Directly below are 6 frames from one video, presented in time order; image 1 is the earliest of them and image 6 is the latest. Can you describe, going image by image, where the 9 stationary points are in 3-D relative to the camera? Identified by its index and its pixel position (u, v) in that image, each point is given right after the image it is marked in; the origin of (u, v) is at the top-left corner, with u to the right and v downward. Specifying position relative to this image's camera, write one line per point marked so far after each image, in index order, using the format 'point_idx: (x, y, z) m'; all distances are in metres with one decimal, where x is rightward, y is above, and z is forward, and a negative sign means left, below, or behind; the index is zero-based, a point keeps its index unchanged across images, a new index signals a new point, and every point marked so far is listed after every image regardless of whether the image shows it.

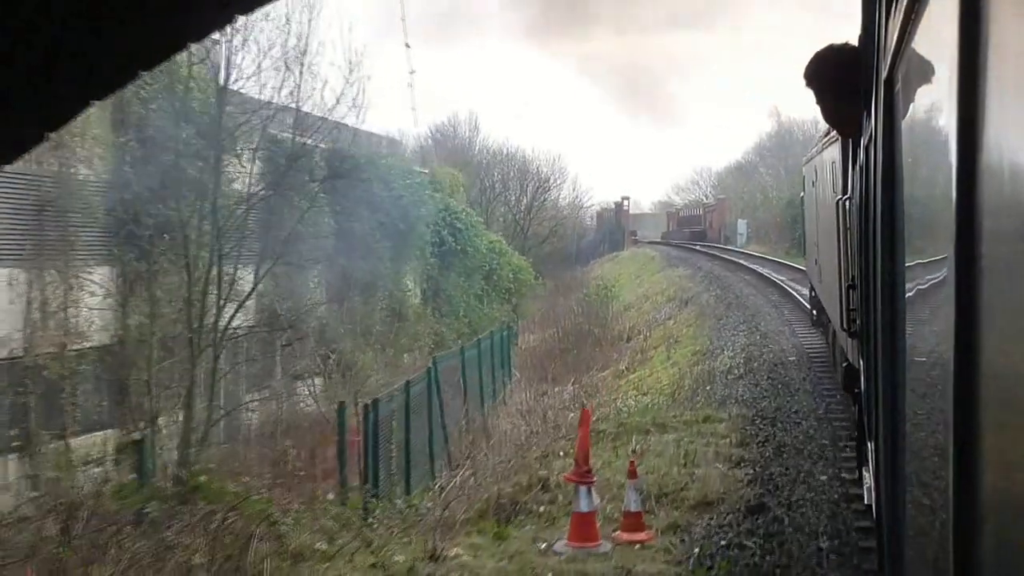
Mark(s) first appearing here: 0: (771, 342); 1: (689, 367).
0: (+1.9, -0.2, +13.6) m
1: (+1.2, -0.5, +12.5) m
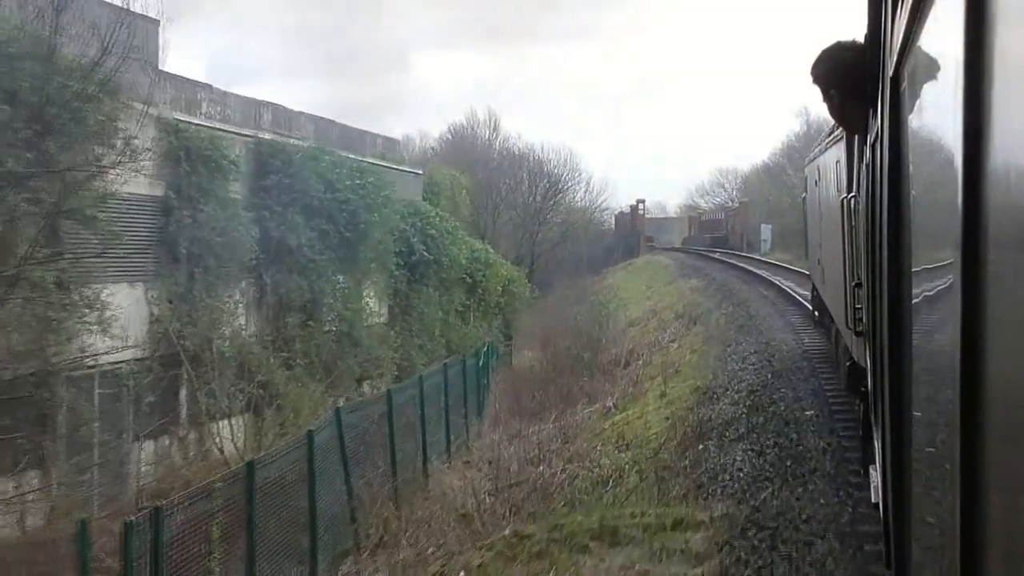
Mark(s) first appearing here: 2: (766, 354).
0: (+1.7, -0.3, +11.3) m
1: (+1.0, -0.6, +10.2) m
2: (+1.5, -0.4, +10.4) m
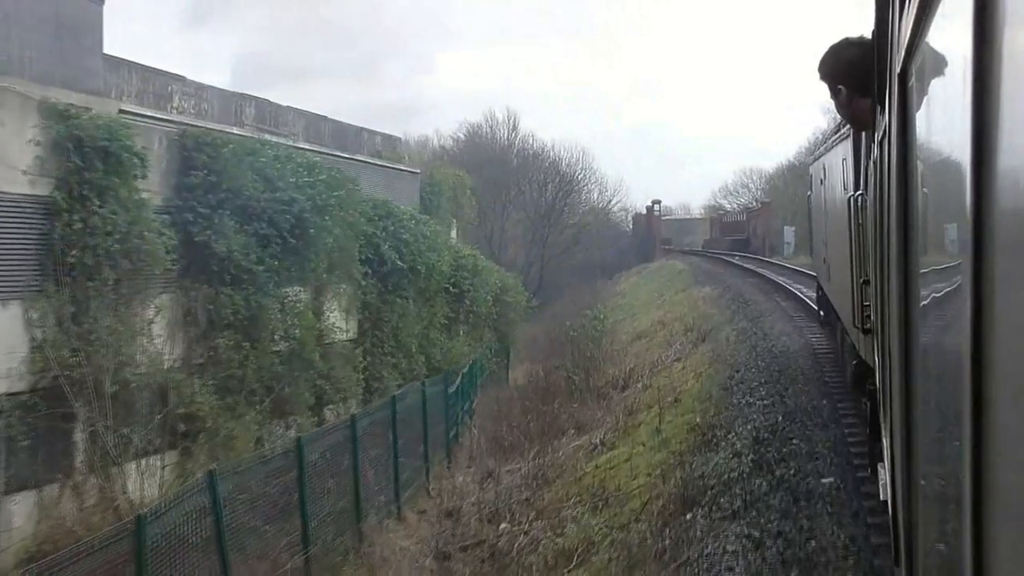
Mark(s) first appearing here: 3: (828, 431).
0: (+1.5, -0.4, +9.6) m
1: (+0.8, -0.7, +8.5) m
2: (+1.3, -0.5, +8.7) m
3: (+1.2, -0.6, +6.6) m
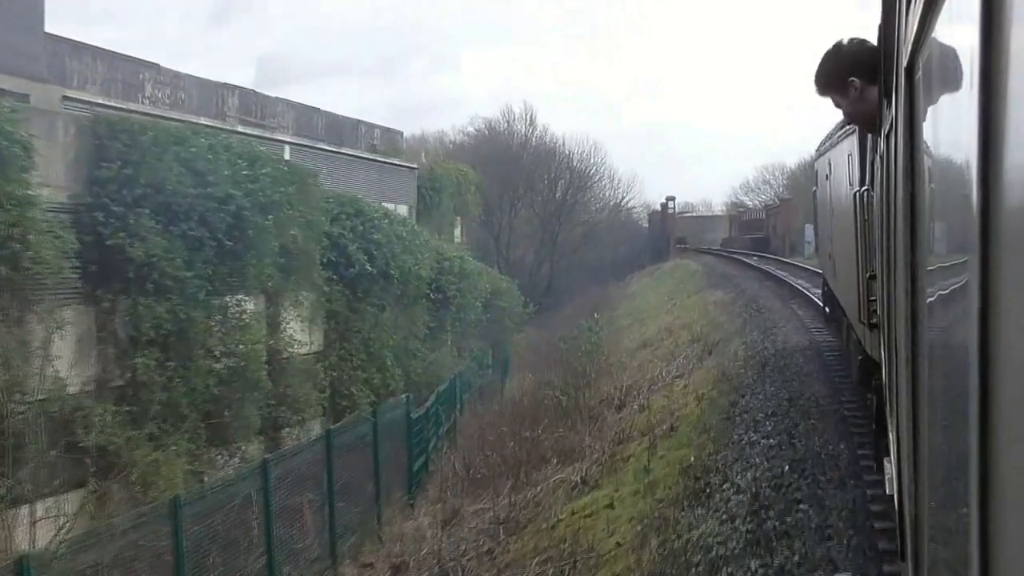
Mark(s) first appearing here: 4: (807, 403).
0: (+1.4, -0.4, +8.2) m
1: (+0.6, -0.8, +7.1) m
2: (+1.1, -0.5, +7.3) m
3: (+1.0, -0.6, +5.2) m
4: (+1.2, -0.5, +7.3) m
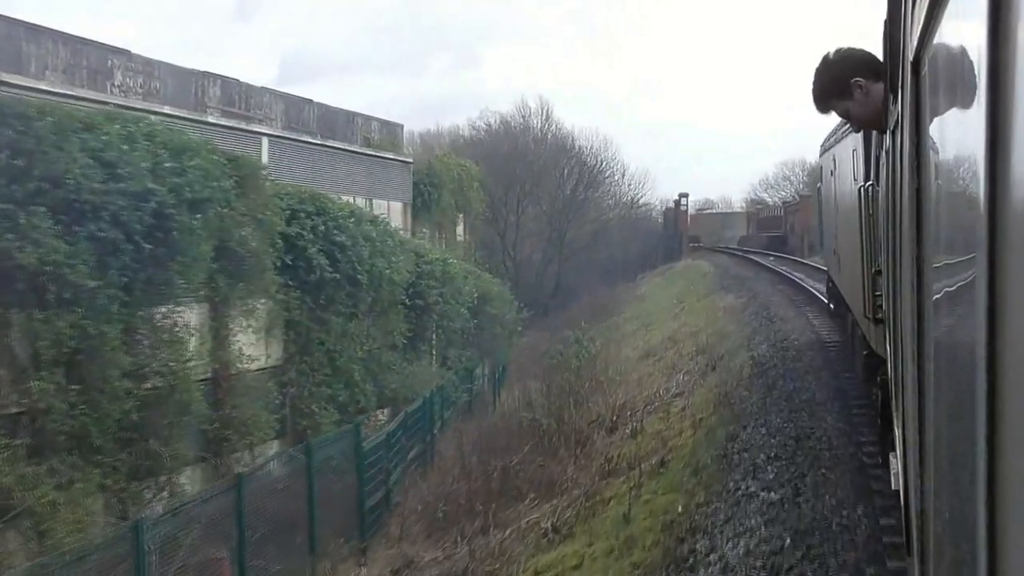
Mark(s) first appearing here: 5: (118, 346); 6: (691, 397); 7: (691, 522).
0: (+1.2, -0.5, +6.9) m
1: (+0.5, -0.8, +5.8) m
2: (+1.0, -0.6, +6.0) m
3: (+0.8, -0.7, +3.9) m
4: (+1.1, -0.5, +6.0) m
5: (-1.7, -0.3, +7.7) m
6: (+1.0, -0.6, +9.5) m
7: (+0.6, -0.8, +5.5) m
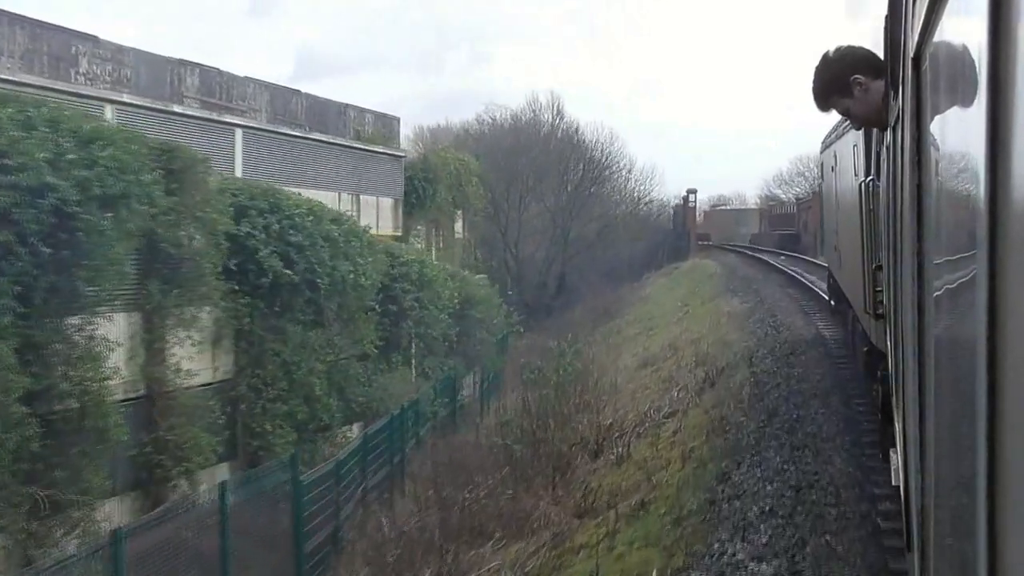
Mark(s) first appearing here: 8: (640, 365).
0: (+1.1, -0.5, +5.8) m
1: (+0.3, -0.9, +4.7) m
2: (+0.8, -0.6, +4.9) m
3: (+0.6, -0.7, +2.8) m
4: (+0.9, -0.6, +5.0) m
5: (-1.9, -0.3, +6.6) m
6: (+0.8, -0.6, +8.5) m
7: (+0.4, -0.8, +4.5) m
8: (+1.0, -0.6, +13.1) m
